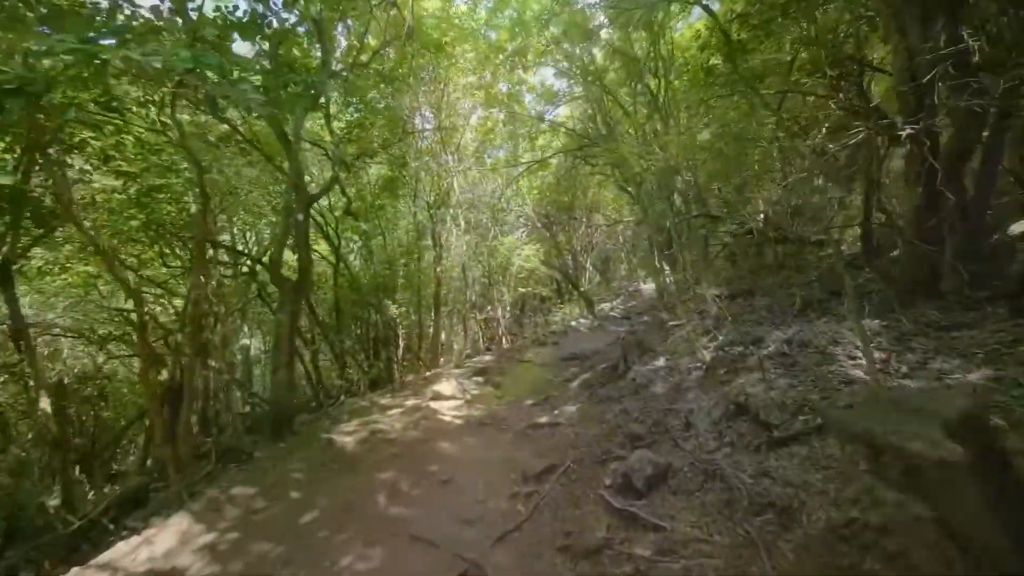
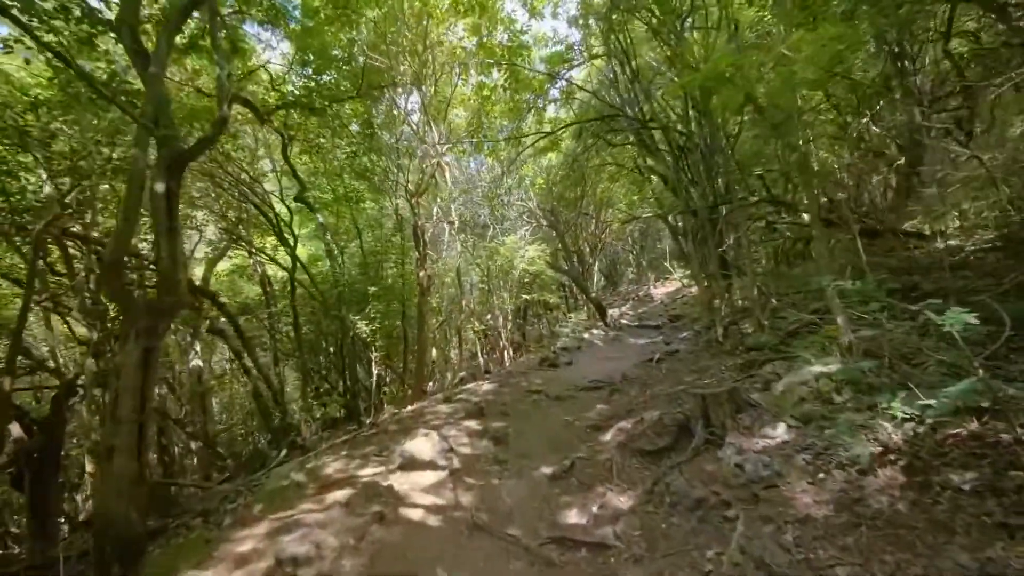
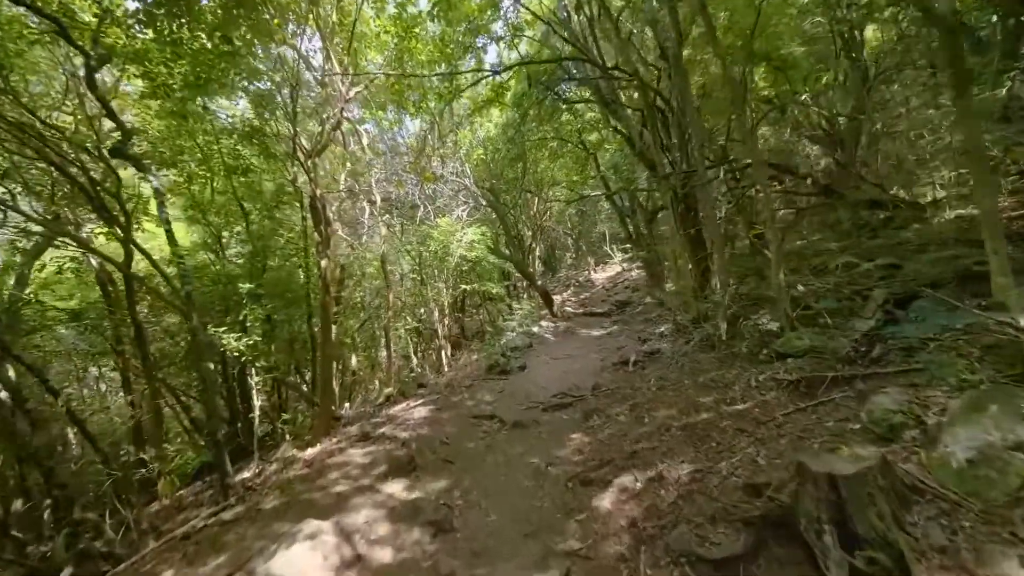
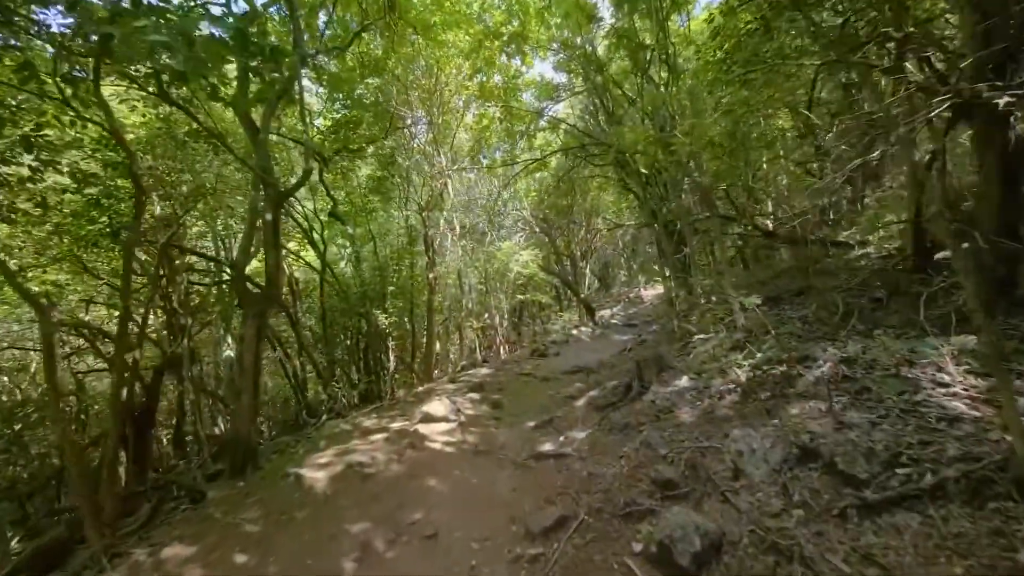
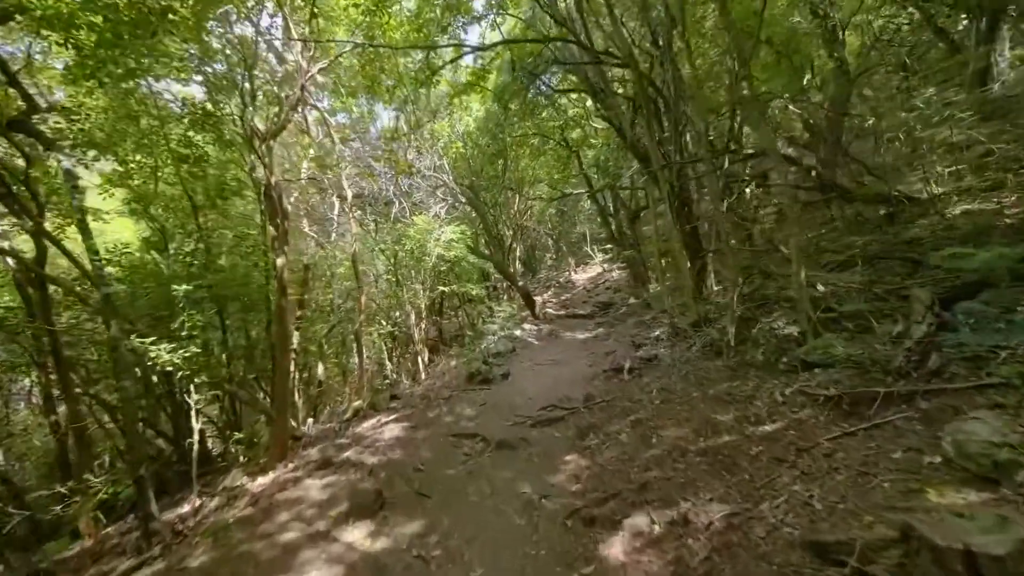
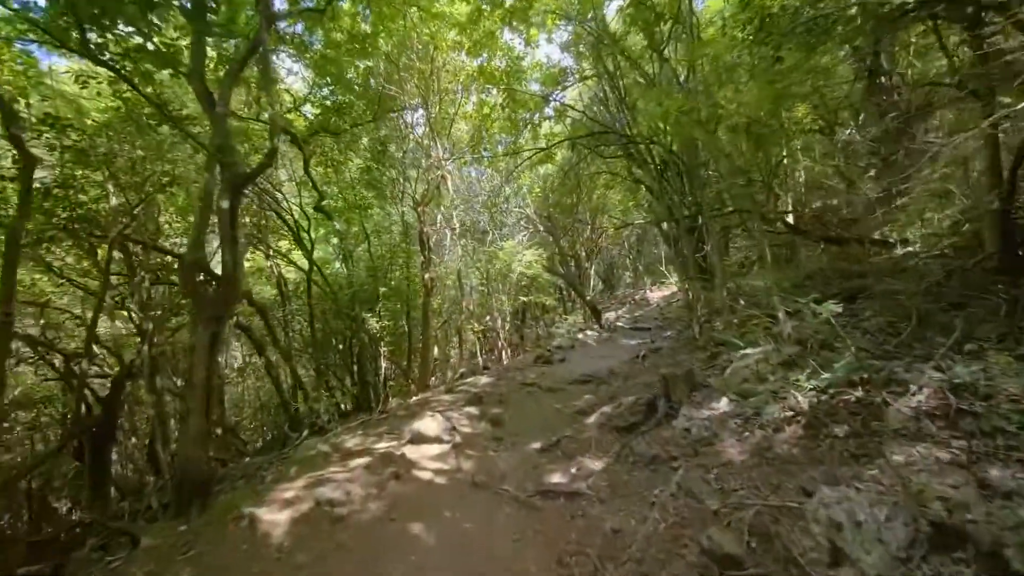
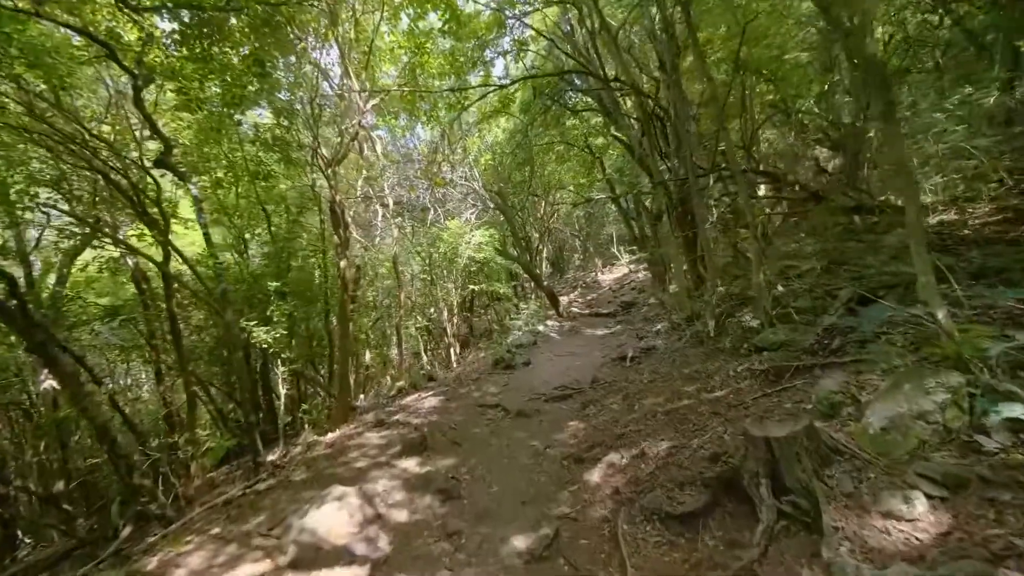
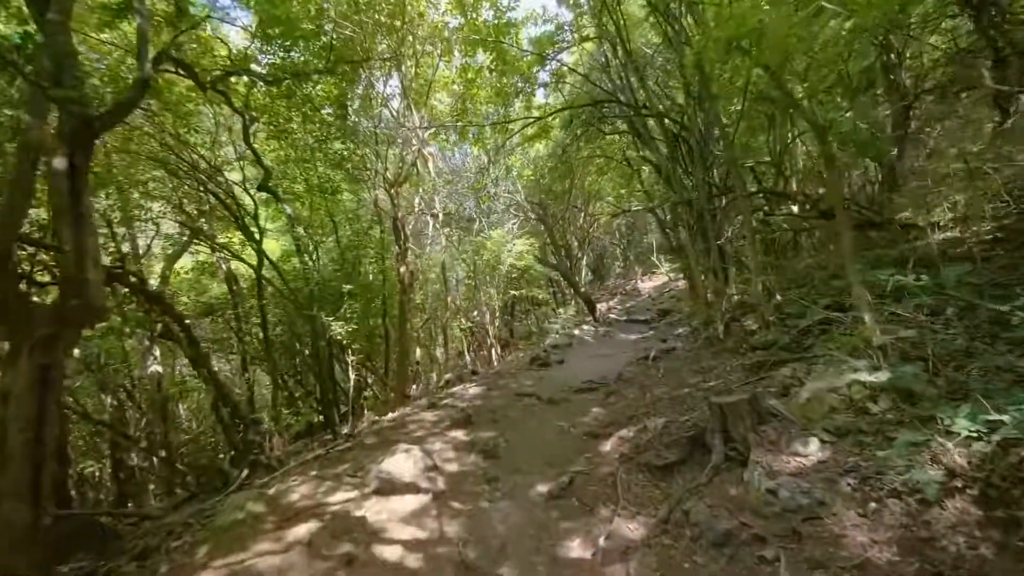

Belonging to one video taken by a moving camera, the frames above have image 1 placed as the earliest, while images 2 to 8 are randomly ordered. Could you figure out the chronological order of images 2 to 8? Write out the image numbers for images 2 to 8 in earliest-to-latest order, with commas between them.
4, 6, 2, 8, 7, 3, 5
